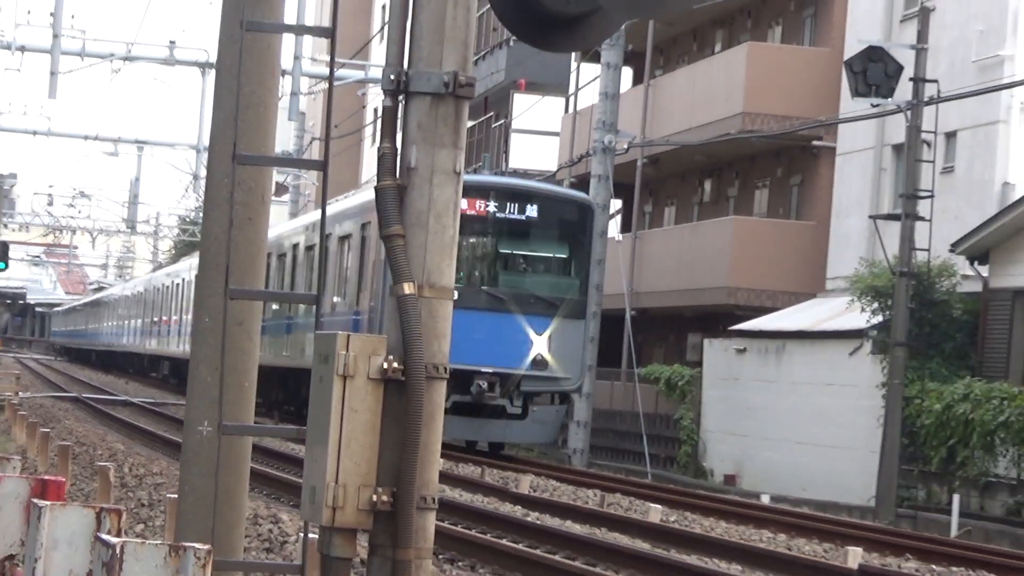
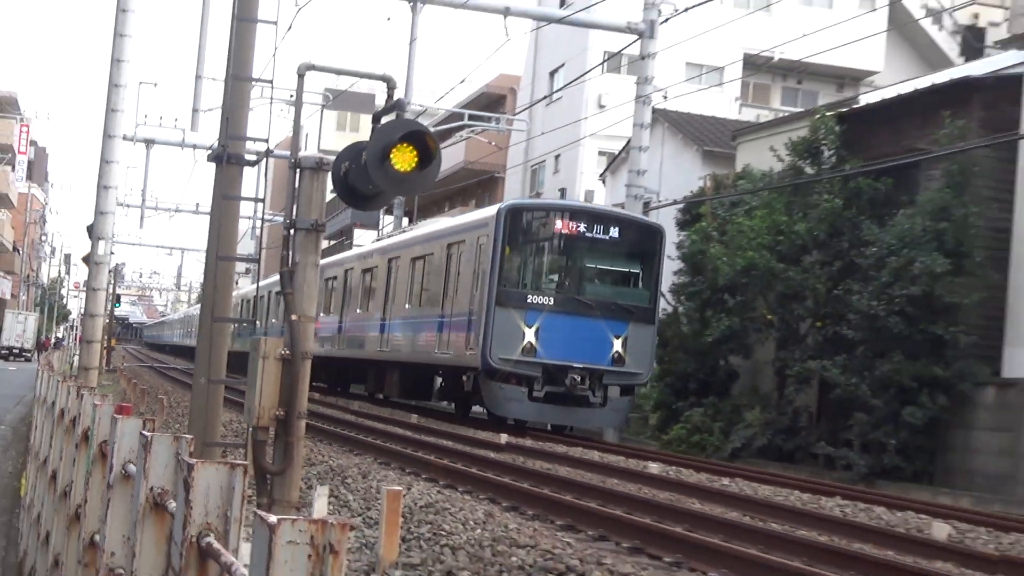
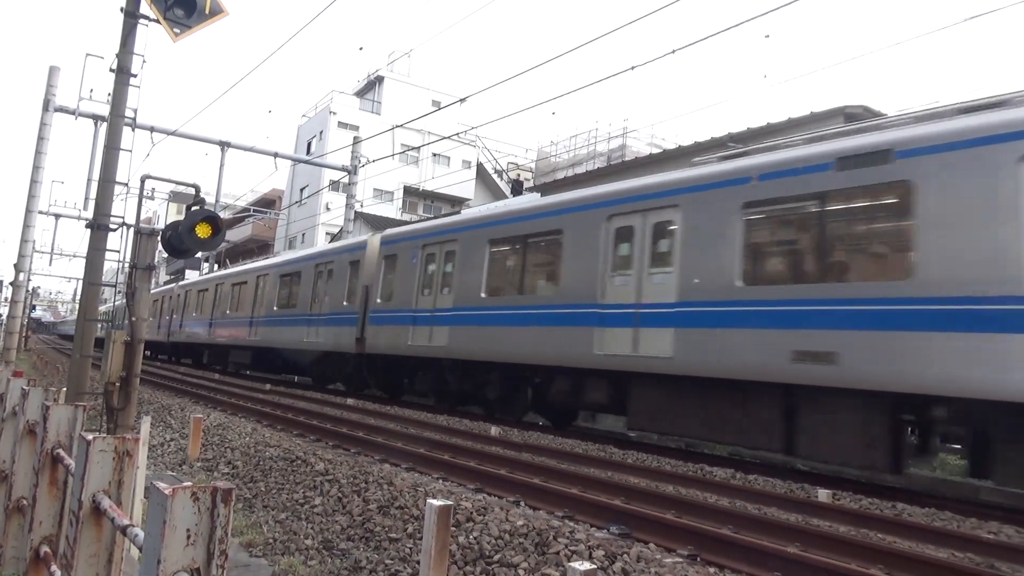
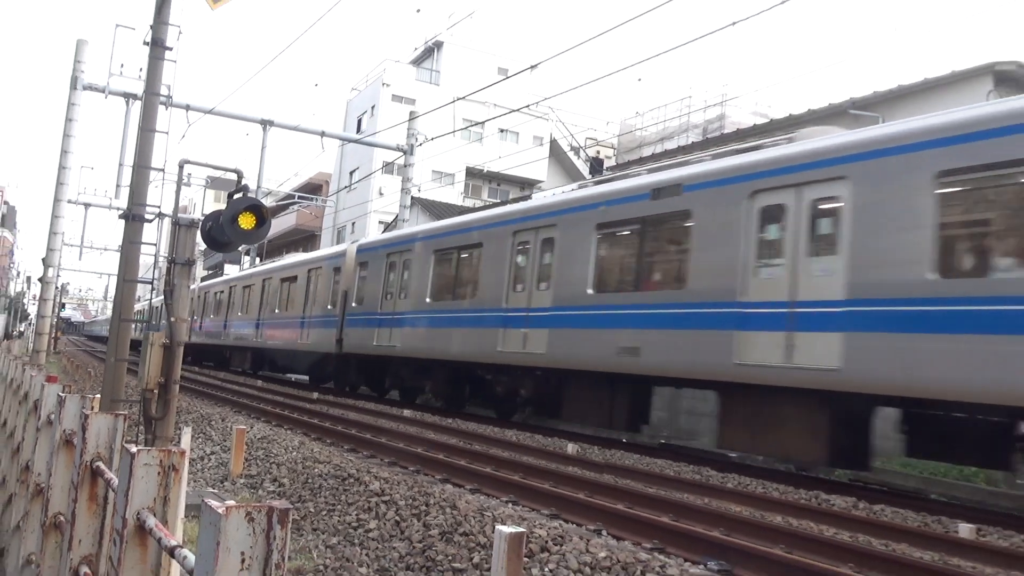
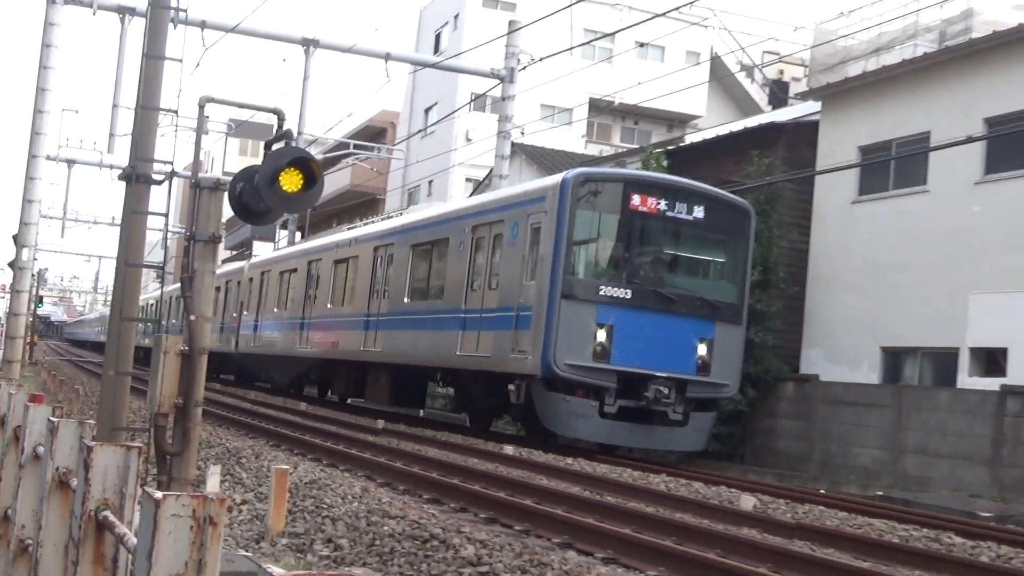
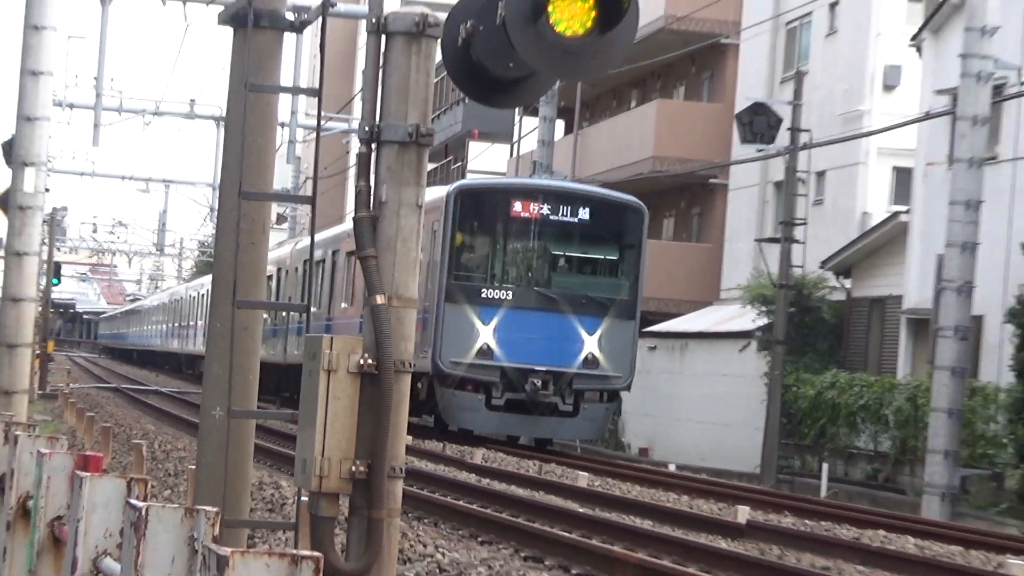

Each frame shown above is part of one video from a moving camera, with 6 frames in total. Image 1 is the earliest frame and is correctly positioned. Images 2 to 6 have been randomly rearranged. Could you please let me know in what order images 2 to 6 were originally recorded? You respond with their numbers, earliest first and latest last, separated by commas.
6, 2, 5, 4, 3
